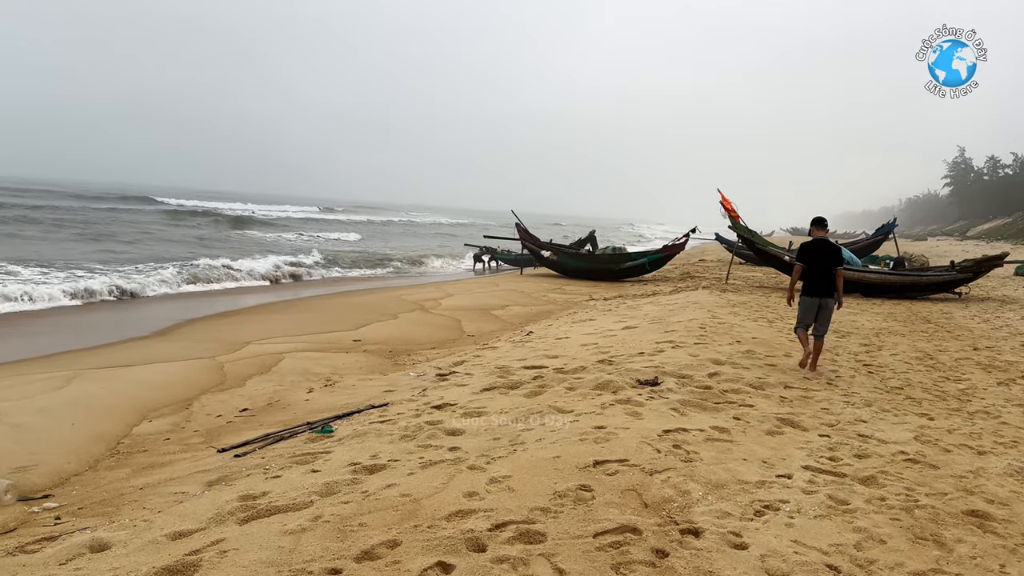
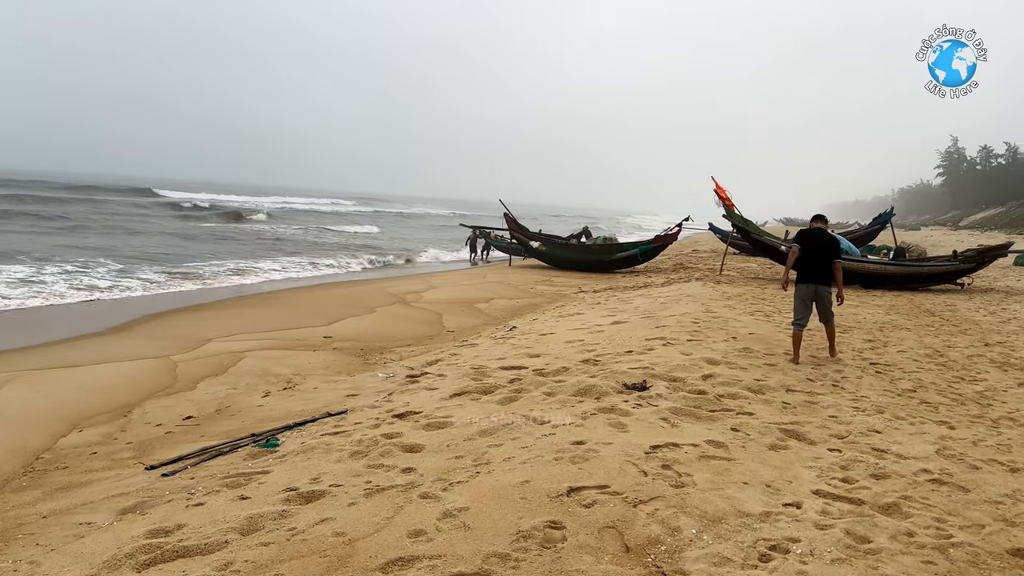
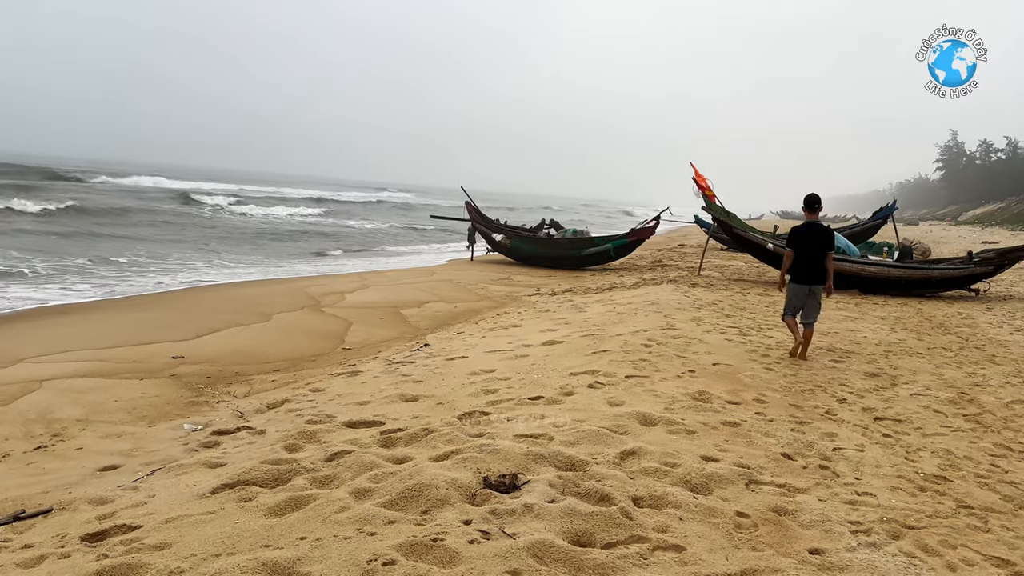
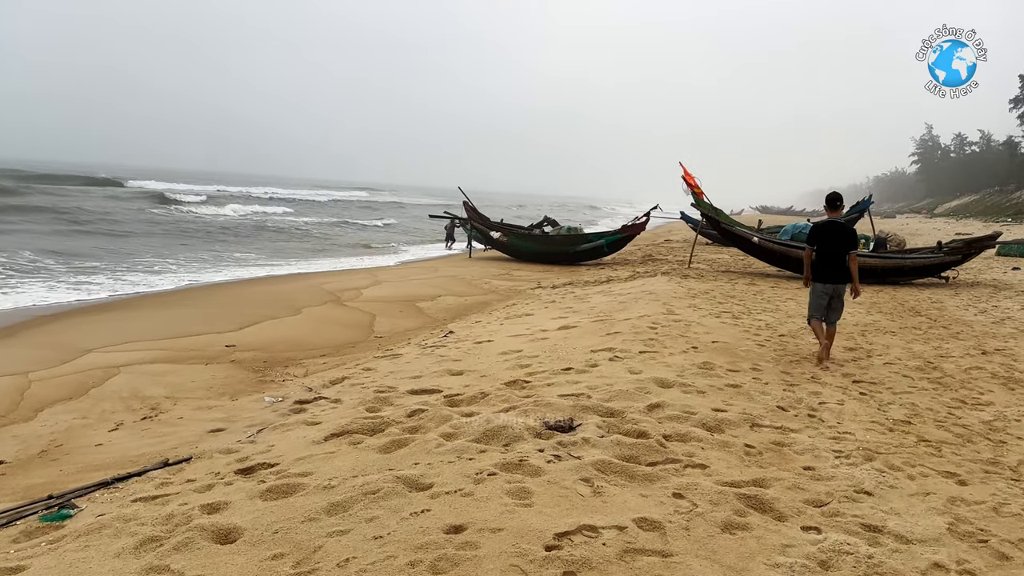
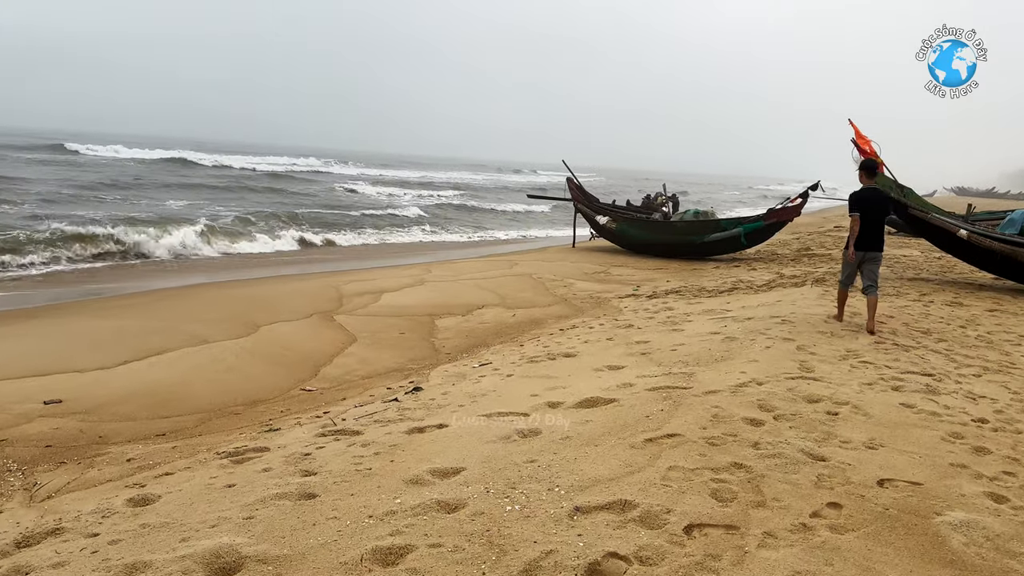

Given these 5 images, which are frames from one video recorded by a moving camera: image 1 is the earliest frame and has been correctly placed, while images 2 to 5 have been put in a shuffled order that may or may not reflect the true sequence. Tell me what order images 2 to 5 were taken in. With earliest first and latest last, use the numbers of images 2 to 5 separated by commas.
2, 4, 3, 5
